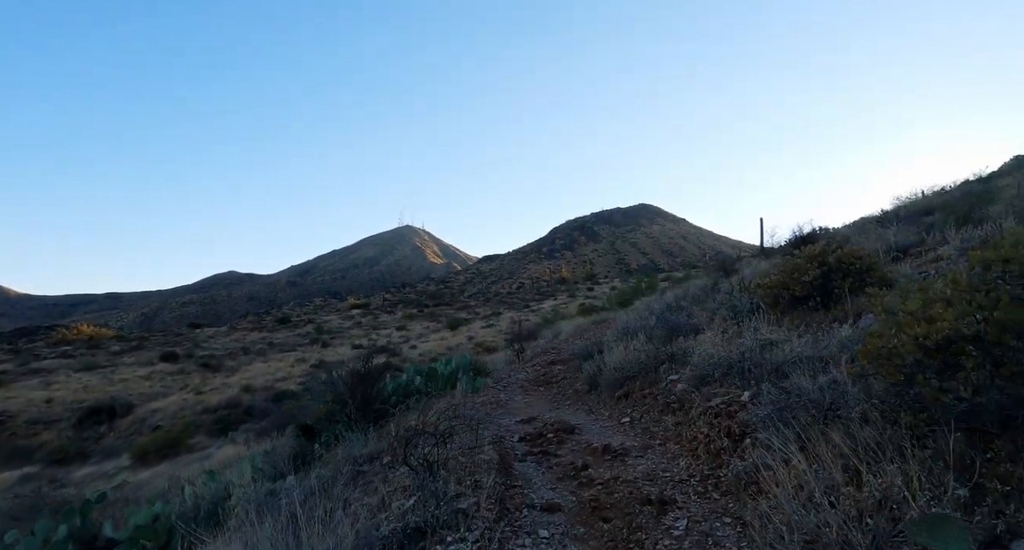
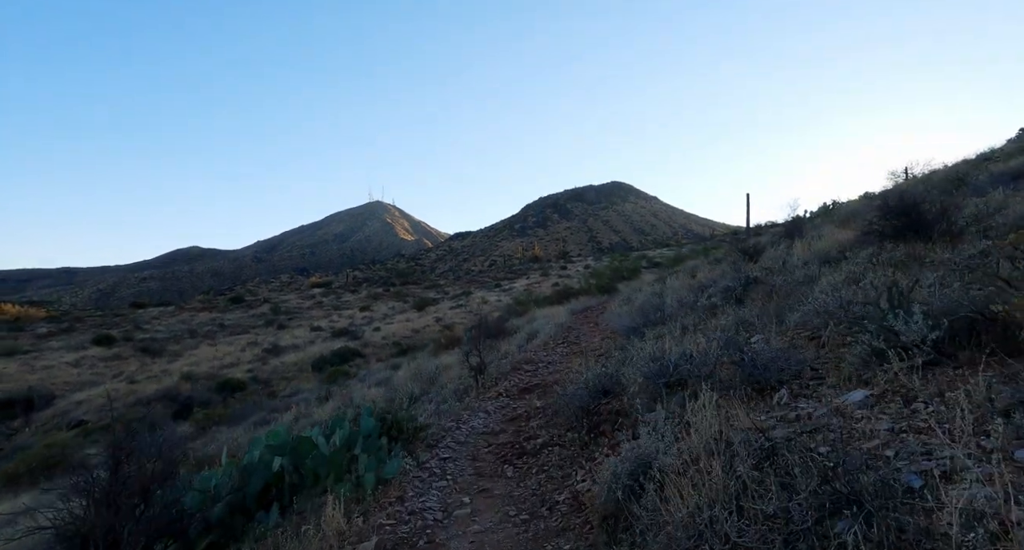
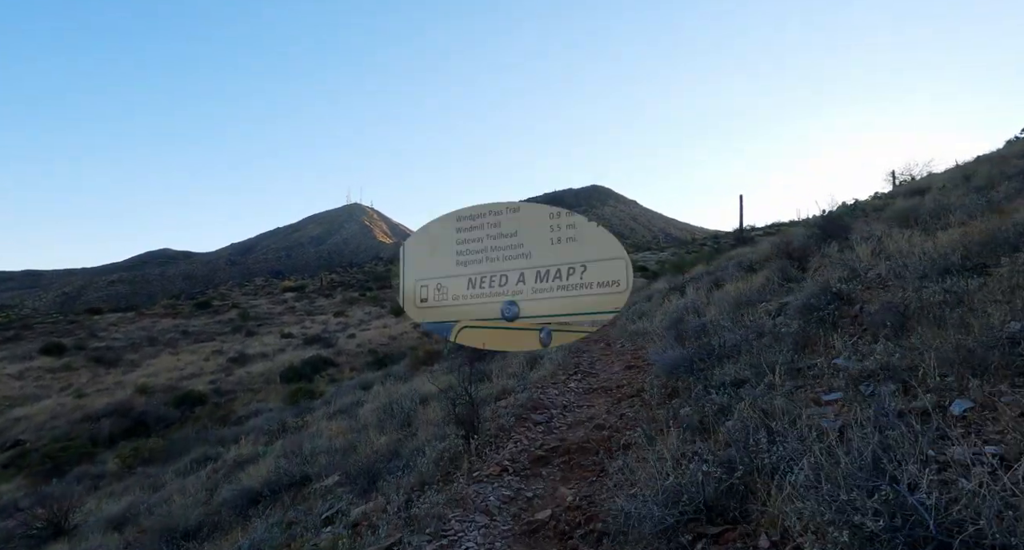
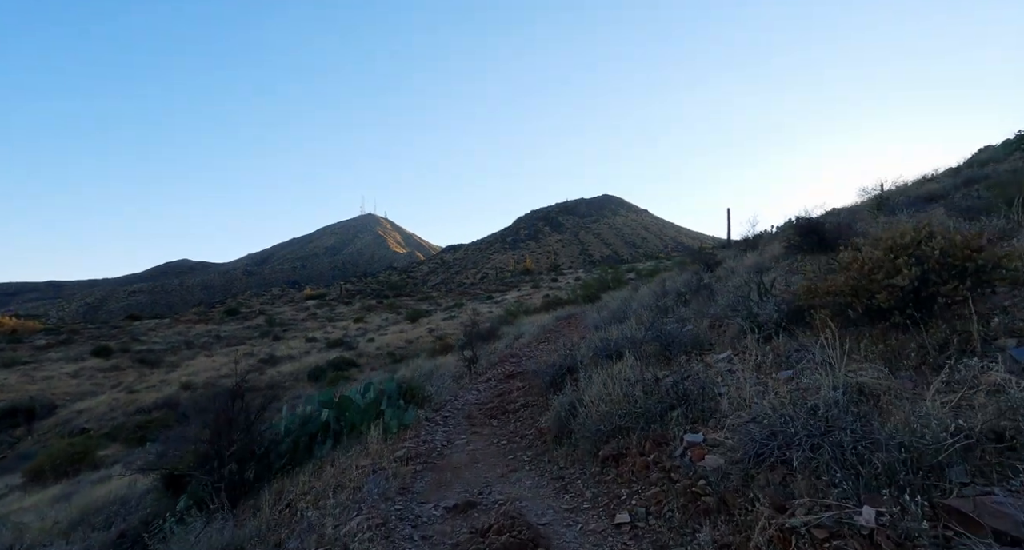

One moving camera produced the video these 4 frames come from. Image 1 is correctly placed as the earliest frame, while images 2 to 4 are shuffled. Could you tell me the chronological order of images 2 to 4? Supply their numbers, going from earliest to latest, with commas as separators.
4, 2, 3
